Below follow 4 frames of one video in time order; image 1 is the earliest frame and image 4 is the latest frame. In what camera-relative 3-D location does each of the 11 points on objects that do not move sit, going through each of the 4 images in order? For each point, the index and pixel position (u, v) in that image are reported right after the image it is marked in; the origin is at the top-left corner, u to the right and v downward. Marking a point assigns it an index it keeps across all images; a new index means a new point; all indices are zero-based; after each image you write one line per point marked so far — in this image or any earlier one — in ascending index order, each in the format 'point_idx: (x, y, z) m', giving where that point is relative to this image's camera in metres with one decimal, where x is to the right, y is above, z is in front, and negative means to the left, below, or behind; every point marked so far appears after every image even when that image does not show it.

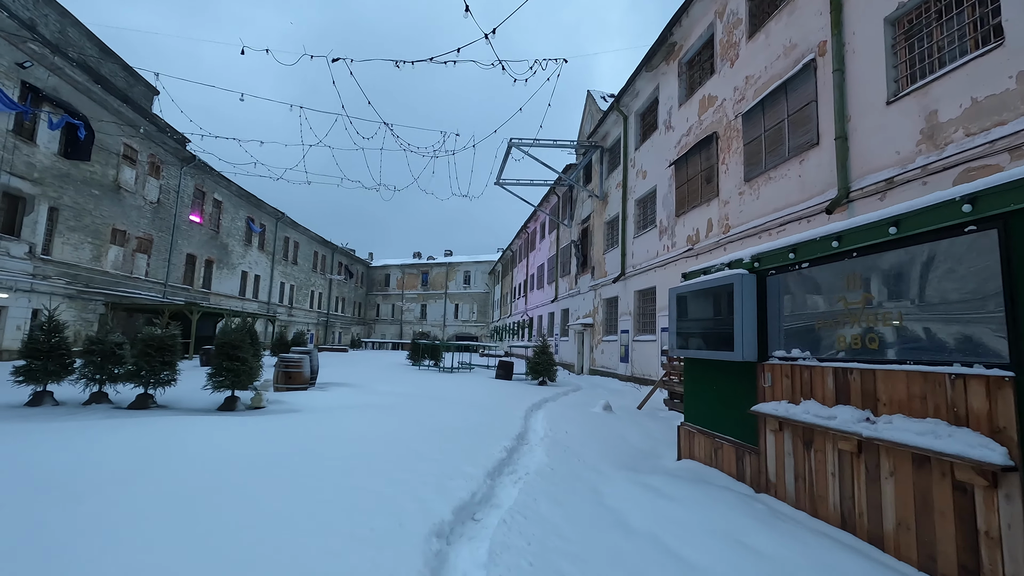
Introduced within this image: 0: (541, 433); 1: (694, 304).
0: (+0.3, -1.6, +5.5) m
1: (+1.6, -0.1, +4.2) m
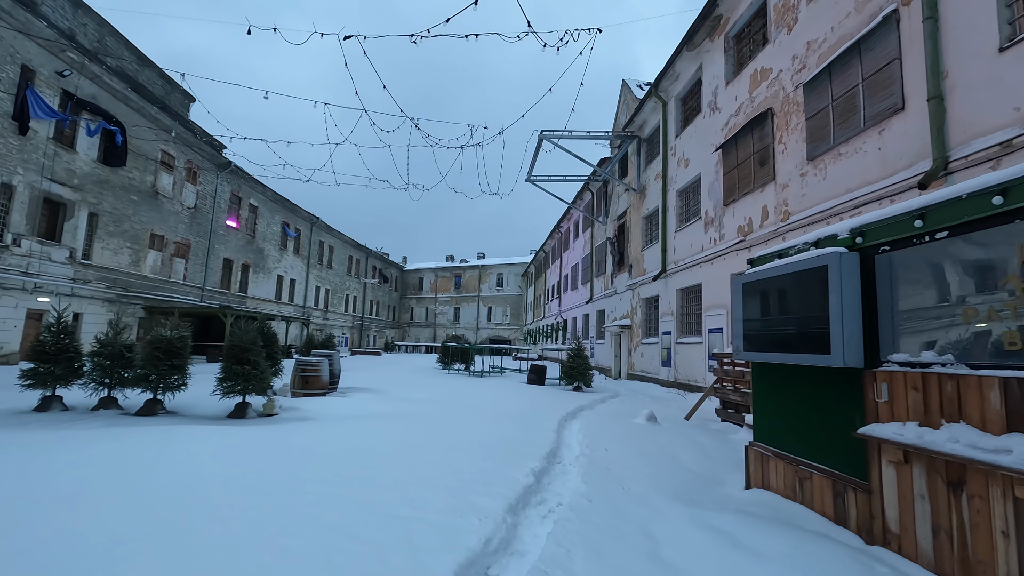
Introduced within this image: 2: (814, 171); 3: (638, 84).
0: (+0.6, -1.6, +4.7) m
1: (+1.8, 0.0, +3.4) m
2: (+4.3, +1.7, +7.0) m
3: (+4.1, +6.7, +15.9) m
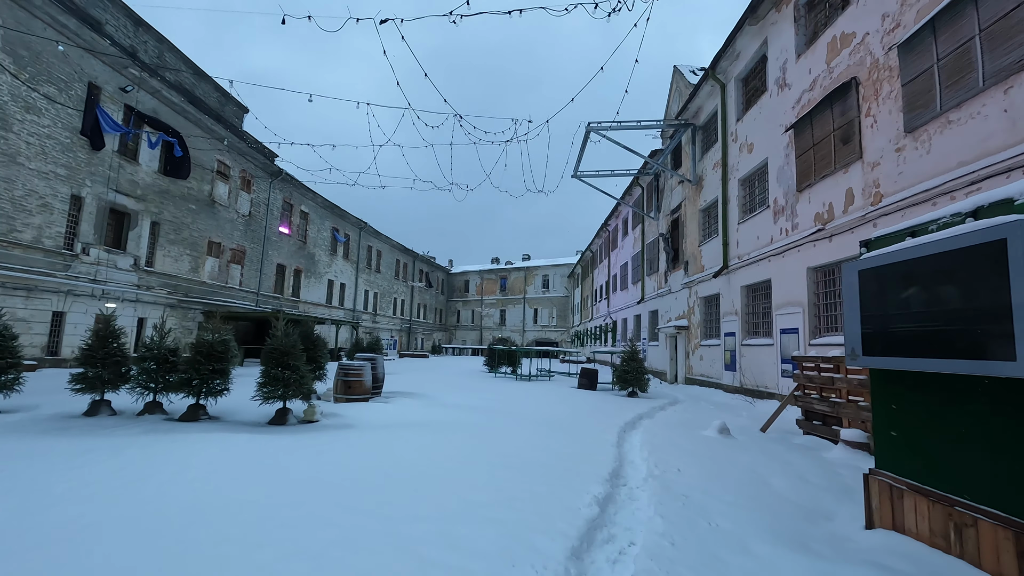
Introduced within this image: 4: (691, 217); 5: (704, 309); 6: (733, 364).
0: (+1.1, -1.5, +4.1) m
1: (+2.1, 0.0, +2.7) m
2: (+4.9, +1.8, +6.0) m
3: (+5.5, +6.7, +15.0) m
4: (+5.1, +2.0, +13.9) m
5: (+5.0, -0.6, +12.7) m
6: (+4.8, -1.7, +10.7) m
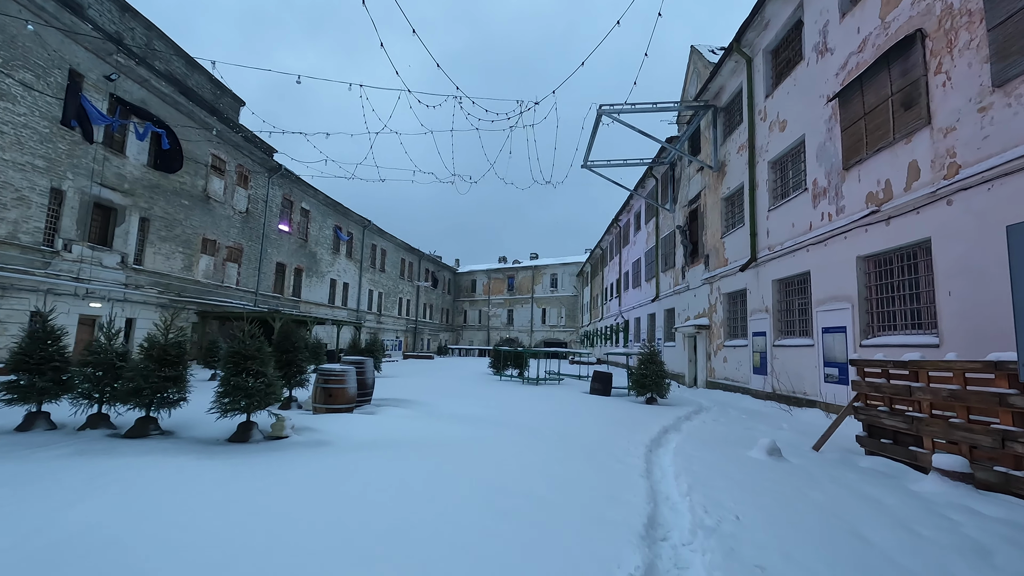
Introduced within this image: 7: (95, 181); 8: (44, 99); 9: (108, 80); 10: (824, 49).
0: (+1.1, -1.4, +3.1) m
1: (+2.1, +0.1, +1.6) m
2: (+4.9, +1.9, +4.9) m
3: (+5.6, +6.8, +13.9) m
4: (+5.3, +2.1, +12.8) m
5: (+5.2, -0.4, +11.7) m
6: (+4.9, -1.6, +9.6) m
7: (-12.6, +3.2, +14.7) m
8: (-12.6, +5.1, +13.1) m
9: (-12.2, +6.3, +14.7) m
10: (+5.1, +3.9, +8.0) m
